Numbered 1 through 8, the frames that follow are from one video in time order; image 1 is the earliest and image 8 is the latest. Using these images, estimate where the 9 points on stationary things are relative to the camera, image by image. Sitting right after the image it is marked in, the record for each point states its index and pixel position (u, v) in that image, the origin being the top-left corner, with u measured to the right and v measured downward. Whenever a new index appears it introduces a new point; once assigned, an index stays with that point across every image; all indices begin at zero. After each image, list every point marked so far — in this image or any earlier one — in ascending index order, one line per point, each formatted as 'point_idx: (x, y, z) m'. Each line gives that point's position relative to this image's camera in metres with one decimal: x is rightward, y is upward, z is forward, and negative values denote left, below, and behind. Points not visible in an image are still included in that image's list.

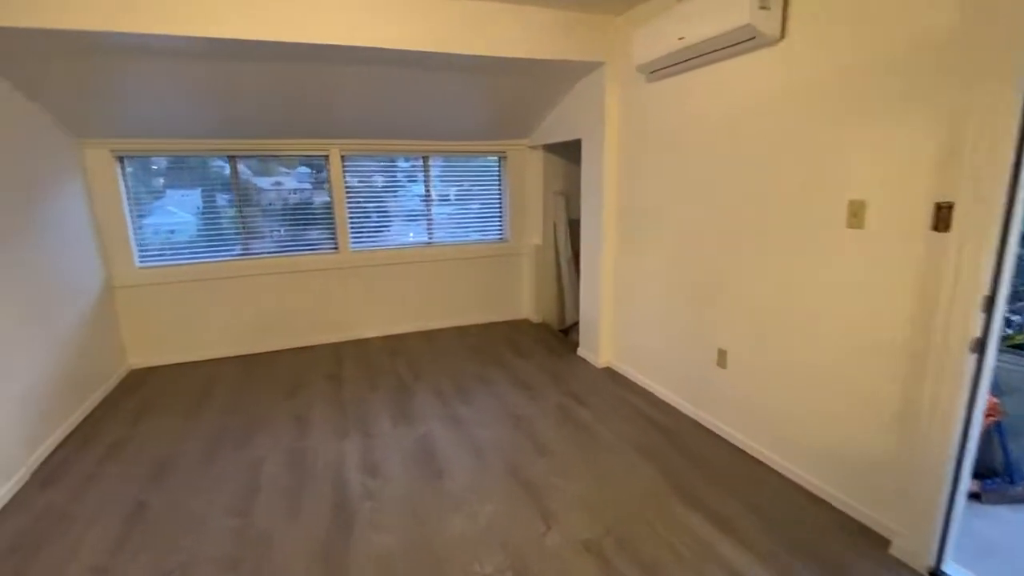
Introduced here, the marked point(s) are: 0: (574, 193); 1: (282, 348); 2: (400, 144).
0: (+0.6, +1.0, +5.1) m
1: (-2.2, -0.6, +4.5) m
2: (-1.1, +1.4, +4.6) m
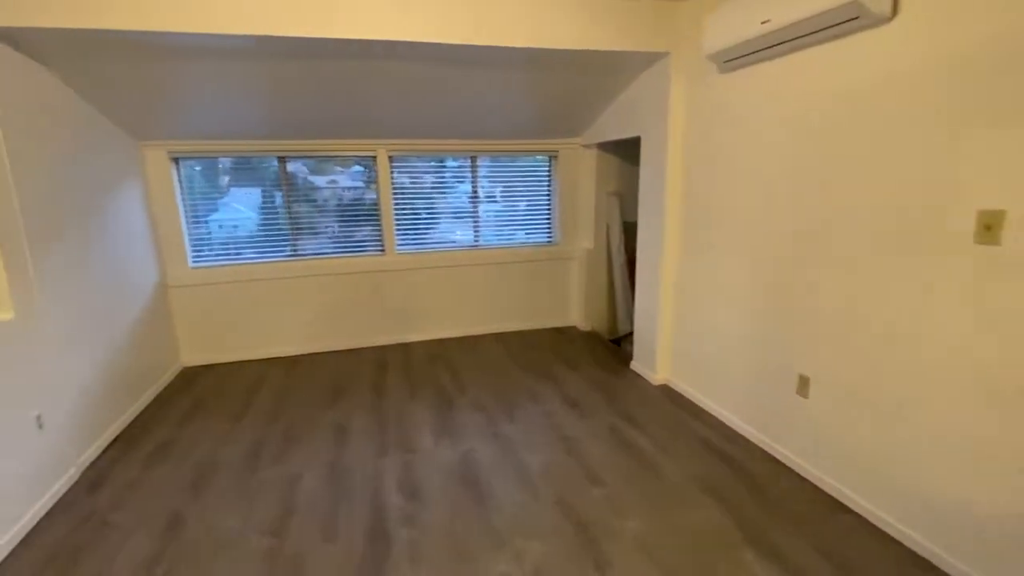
0: (+1.1, +0.9, +4.8) m
1: (-1.7, -0.6, +4.4) m
2: (-0.6, +1.3, +4.4) m
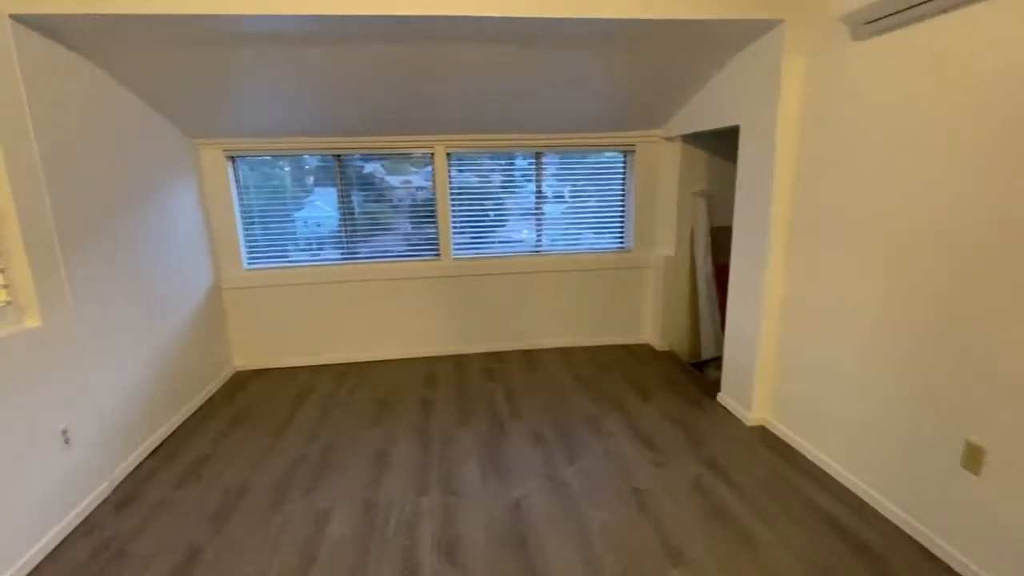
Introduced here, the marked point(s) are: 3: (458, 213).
0: (+1.8, +0.8, +4.1) m
1: (-1.2, -0.6, +4.2) m
2: (0.0, +1.3, +4.0) m
3: (-0.5, +0.6, +4.1) m
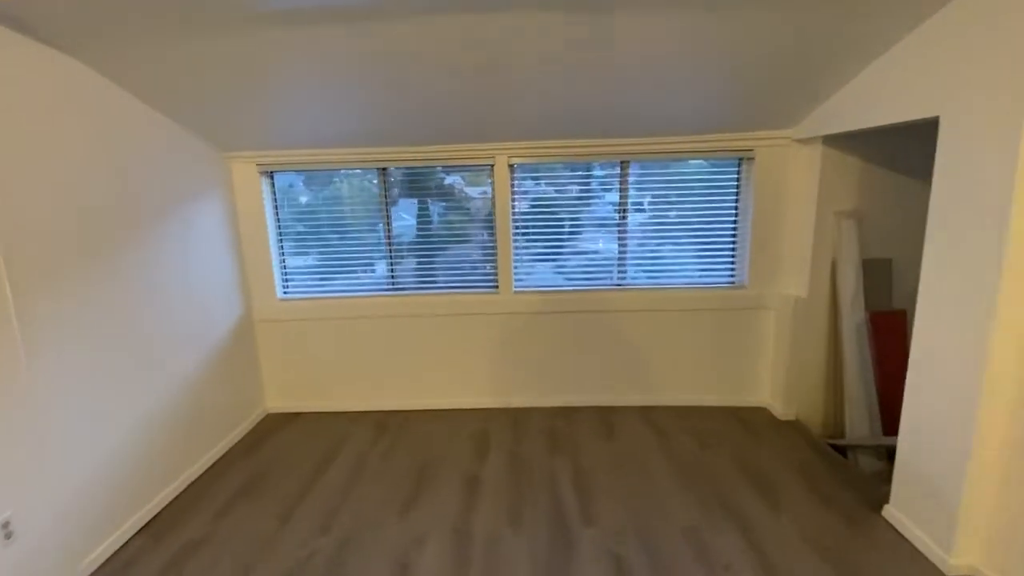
0: (+2.3, +0.5, +3.0) m
1: (-0.7, -0.9, +3.5) m
2: (+0.5, +1.0, +3.2) m
3: (+0.1, +0.4, +3.4) m
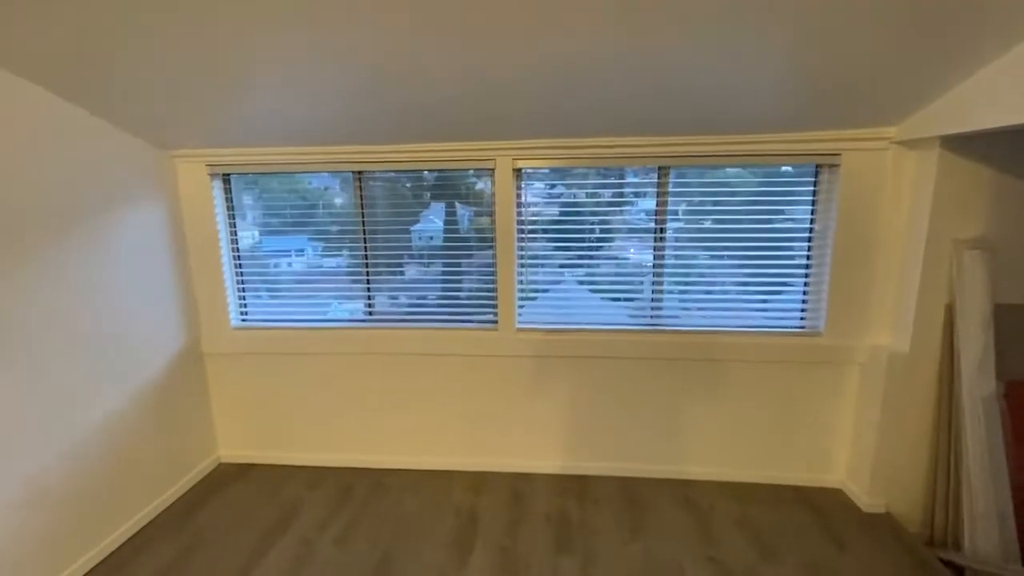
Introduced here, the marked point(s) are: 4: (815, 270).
0: (+2.3, +0.2, +2.2) m
1: (-0.7, -1.1, +2.9) m
2: (+0.5, +0.8, +2.5) m
3: (+0.1, +0.2, +2.7) m
4: (+1.6, +0.1, +2.6) m
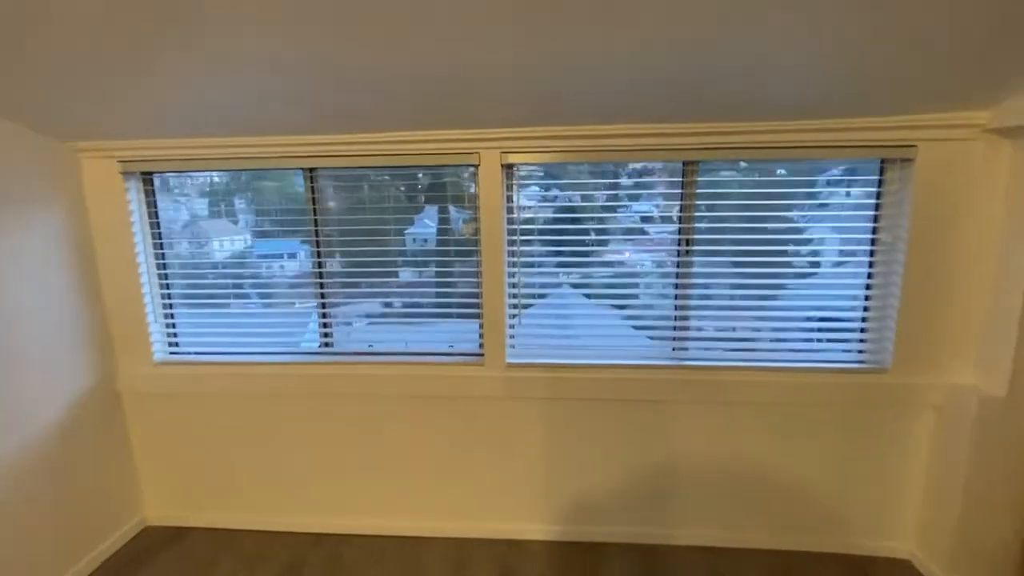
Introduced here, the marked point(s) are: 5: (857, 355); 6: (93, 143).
0: (+2.2, +0.1, +1.7) m
1: (-0.7, -1.2, +2.3) m
2: (+0.5, +0.6, +2.0) m
3: (+0.1, 0.0, +2.2) m
4: (+1.6, 0.0, +2.1) m
5: (+1.5, -0.3, +2.1) m
6: (-1.8, +0.6, +2.1) m
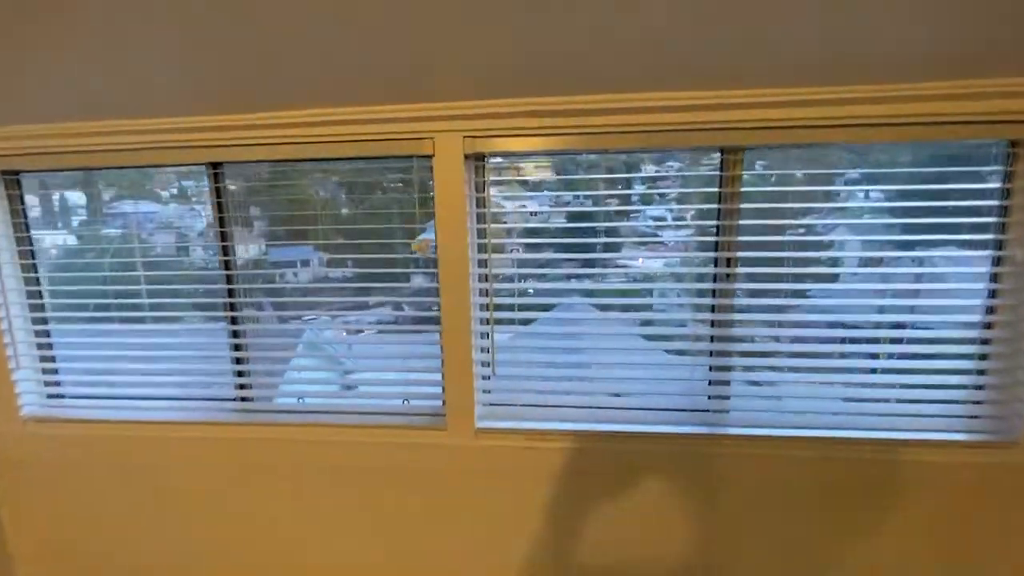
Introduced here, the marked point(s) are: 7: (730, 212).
0: (+2.1, 0.0, +1.1) m
1: (-0.8, -1.3, +1.8) m
2: (+0.4, +0.5, +1.4) m
3: (0.0, -0.1, +1.6) m
4: (+1.5, -0.1, +1.4) m
5: (+1.4, -0.4, +1.5) m
6: (-1.9, +0.5, +1.6) m
7: (+0.7, +0.2, +1.5) m
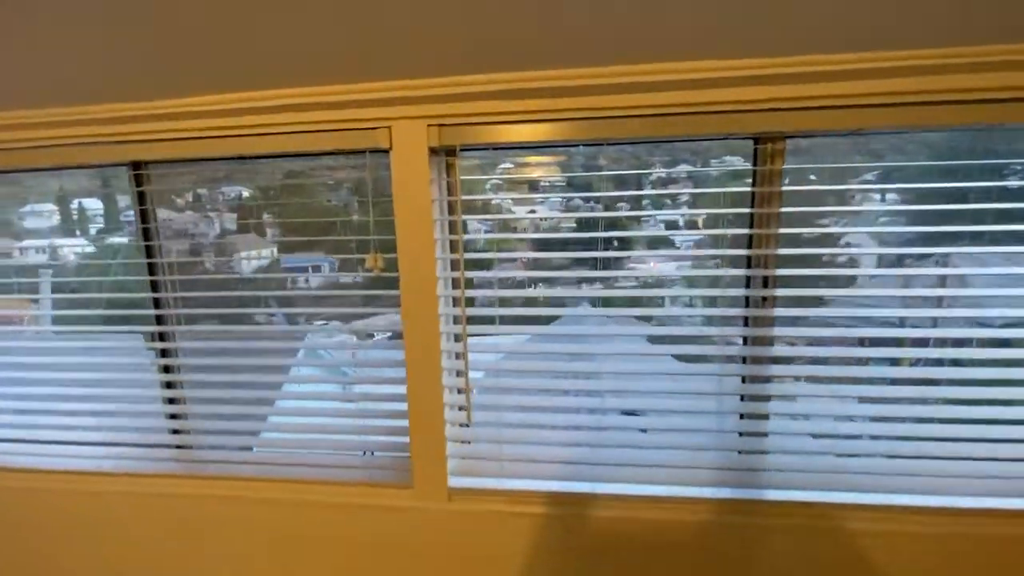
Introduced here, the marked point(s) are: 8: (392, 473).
0: (+2.1, -0.1, +0.7) m
1: (-0.8, -1.4, +1.5) m
2: (+0.4, +0.5, +1.1) m
3: (-0.1, -0.1, +1.3) m
4: (+1.4, -0.2, +1.1) m
5: (+1.4, -0.5, +1.2) m
6: (-2.0, +0.4, +1.3) m
7: (+0.6, +0.2, +1.2) m
8: (-0.2, -0.5, +1.3) m
